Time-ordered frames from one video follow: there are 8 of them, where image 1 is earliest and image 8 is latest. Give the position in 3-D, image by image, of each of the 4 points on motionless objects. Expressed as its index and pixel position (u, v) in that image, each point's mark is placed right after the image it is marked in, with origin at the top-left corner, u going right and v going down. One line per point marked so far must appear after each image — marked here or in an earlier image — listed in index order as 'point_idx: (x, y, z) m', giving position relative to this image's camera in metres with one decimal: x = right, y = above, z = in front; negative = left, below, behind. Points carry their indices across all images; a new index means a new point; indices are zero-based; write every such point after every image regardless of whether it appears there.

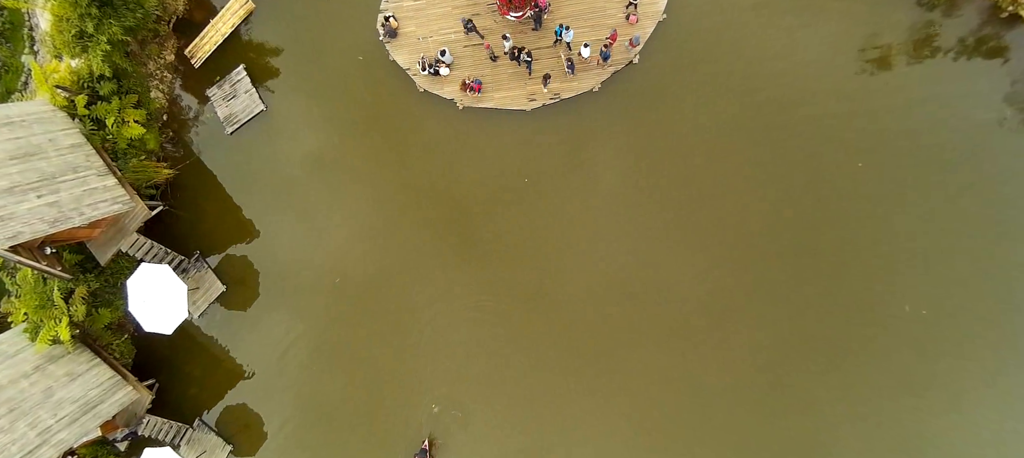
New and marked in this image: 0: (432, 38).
0: (-3.5, +8.5, +19.9) m
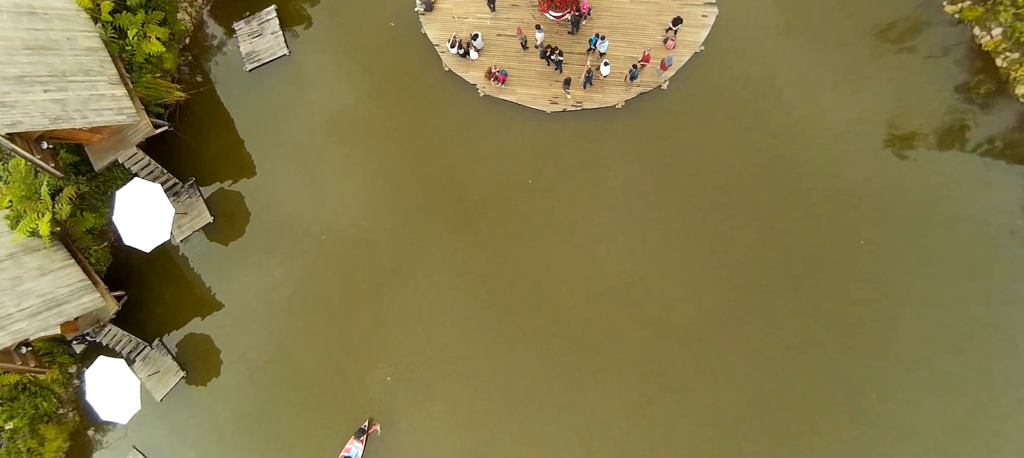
0: (-2.0, +9.3, +20.0) m
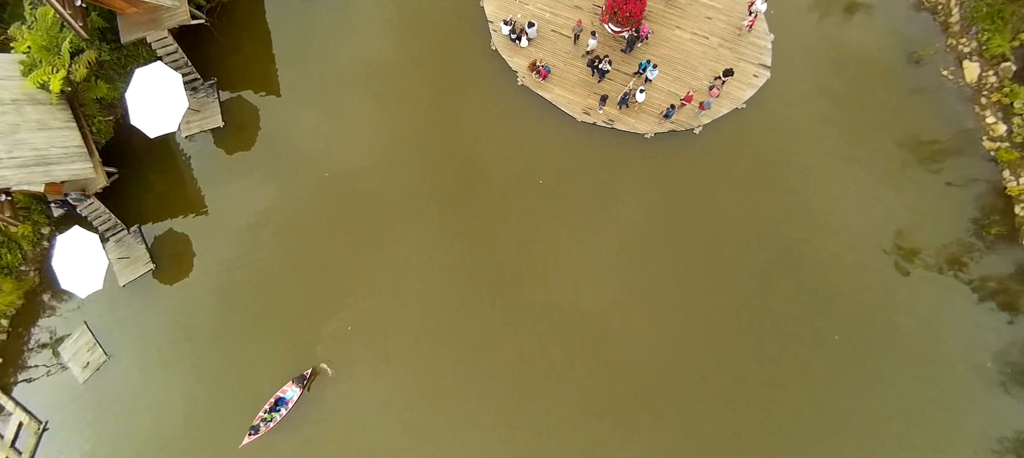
0: (+0.7, +9.8, +19.8) m
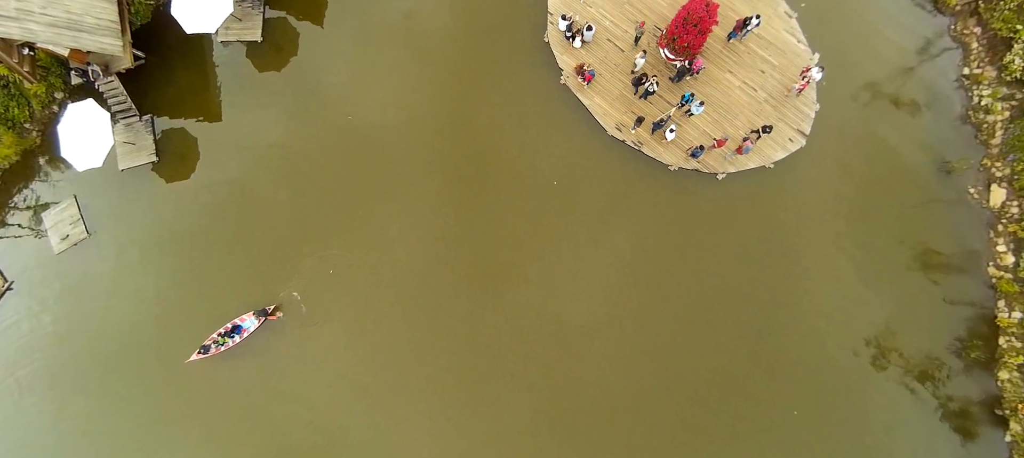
0: (+3.5, +9.6, +19.6) m
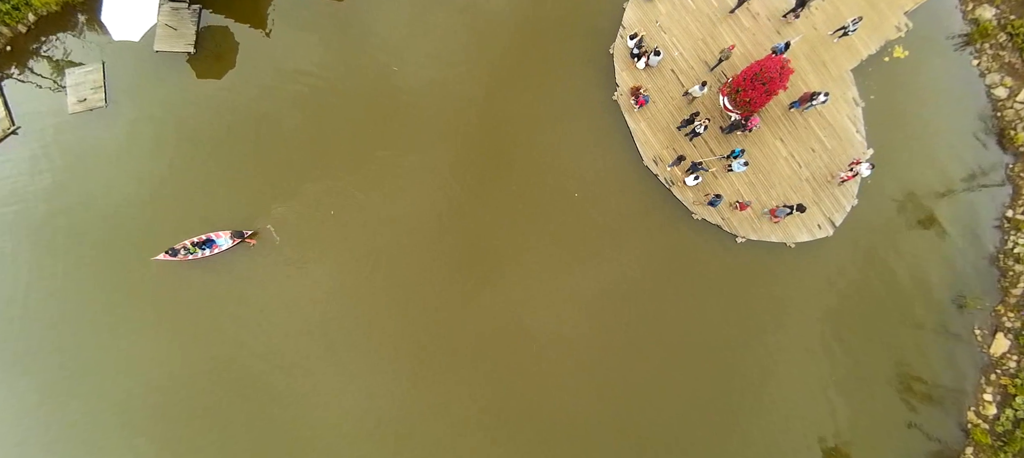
0: (+6.5, +8.2, +19.0) m
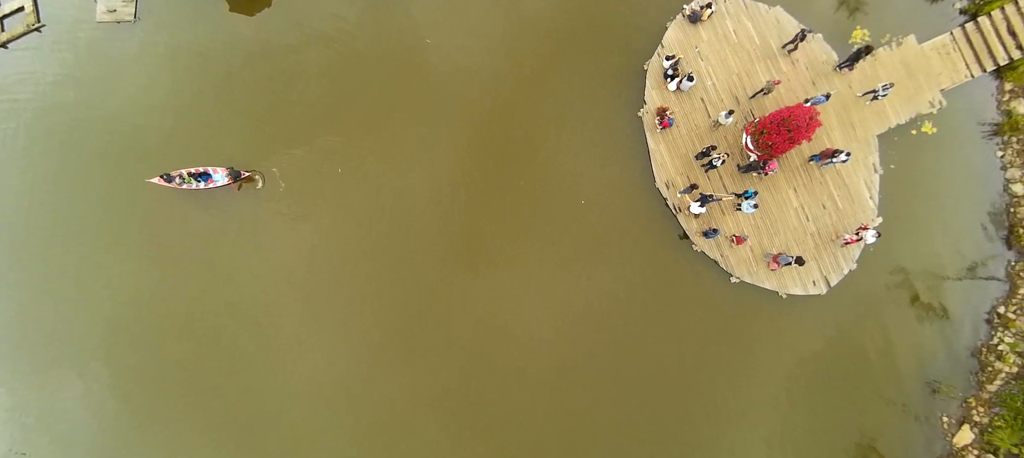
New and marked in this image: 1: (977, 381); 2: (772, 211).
0: (+8.0, +7.0, +18.9) m
1: (+19.3, -6.2, +18.5) m
2: (+10.5, +0.7, +18.0) m
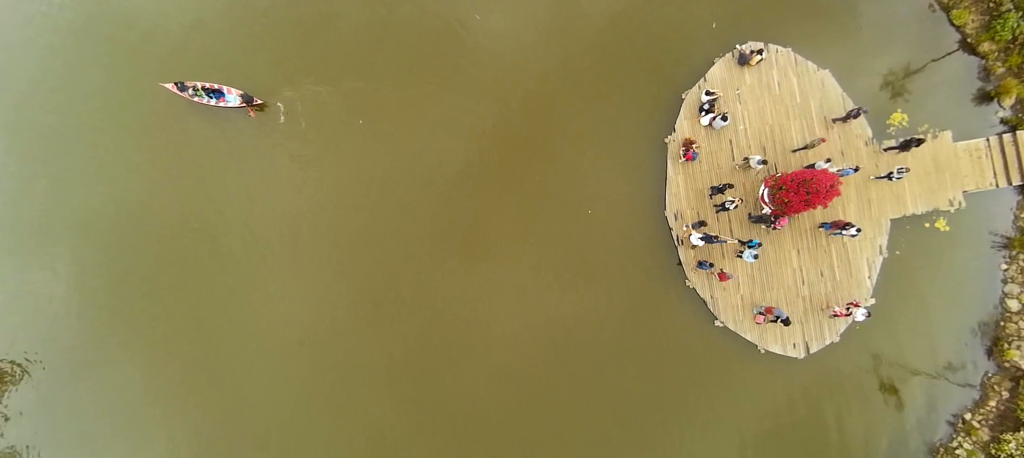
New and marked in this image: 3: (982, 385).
0: (+9.6, +5.2, +18.9) m
1: (+17.3, -10.4, +18.6) m
2: (+10.4, -1.5, +18.1) m
3: (+19.8, -6.6, +18.8) m
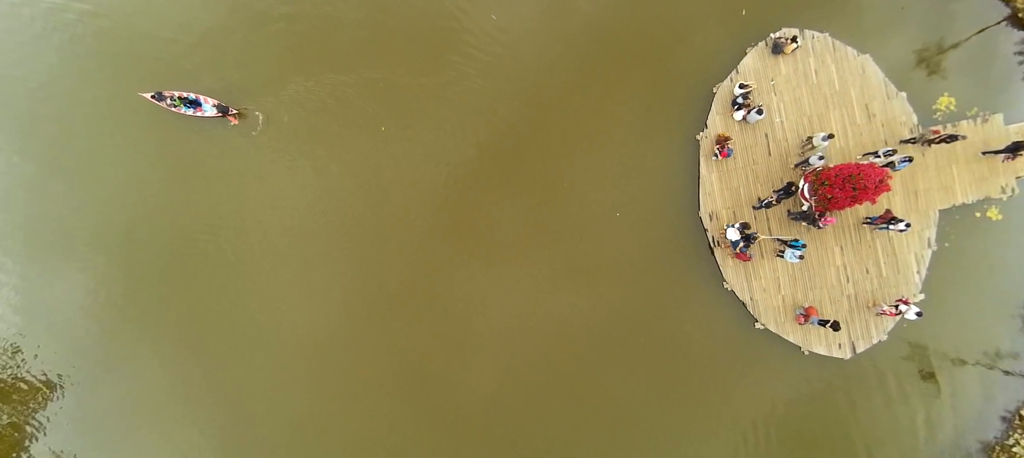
0: (+10.5, +5.3, +18.0) m
1: (+18.9, -9.9, +18.1) m
2: (+11.6, -1.4, +17.4) m
3: (+21.2, -6.0, +18.1) m
